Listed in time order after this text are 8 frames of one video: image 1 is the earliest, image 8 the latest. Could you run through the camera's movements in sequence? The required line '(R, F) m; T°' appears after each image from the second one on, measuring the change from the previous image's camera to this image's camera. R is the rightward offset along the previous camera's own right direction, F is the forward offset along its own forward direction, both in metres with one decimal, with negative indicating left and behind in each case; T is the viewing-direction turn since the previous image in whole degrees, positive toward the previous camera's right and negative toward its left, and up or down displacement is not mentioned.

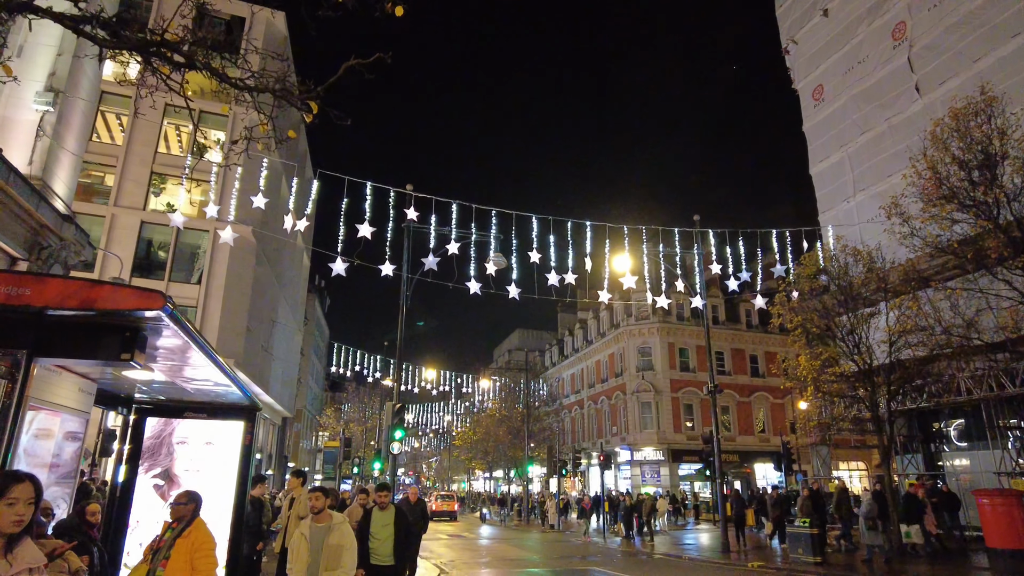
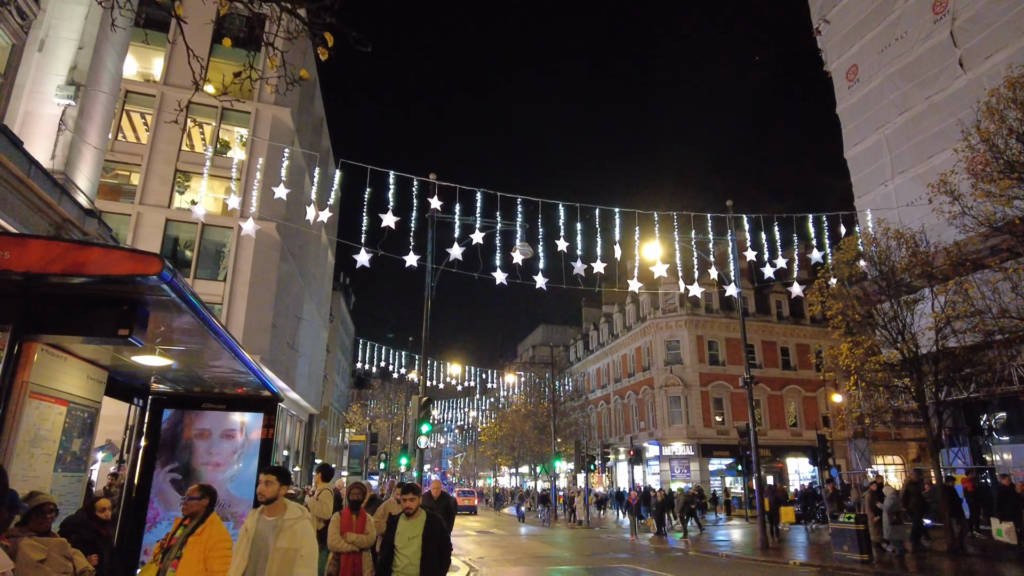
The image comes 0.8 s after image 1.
(-0.1, +0.4) m; -2°
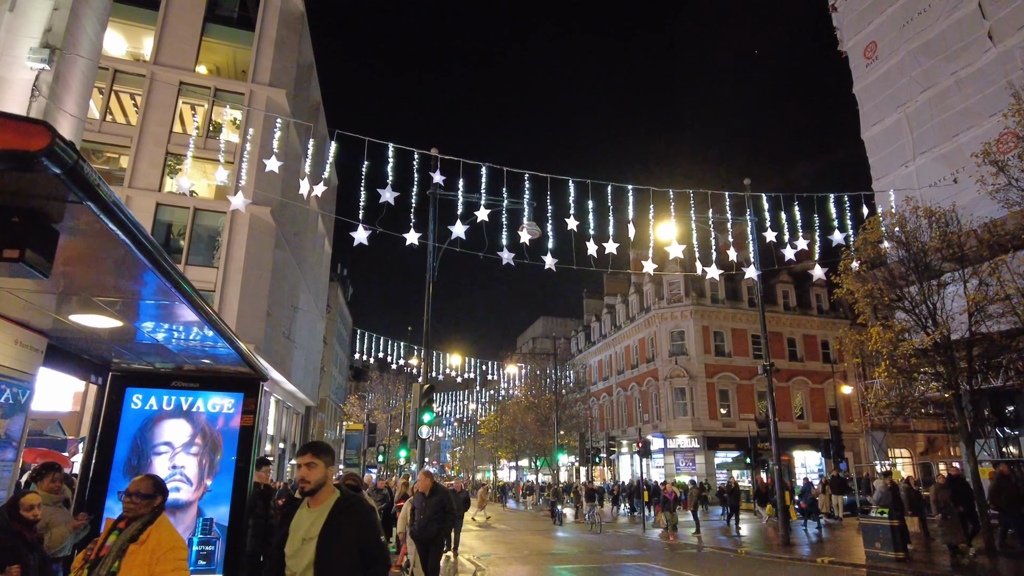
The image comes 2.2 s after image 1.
(-0.2, +1.0) m; 0°
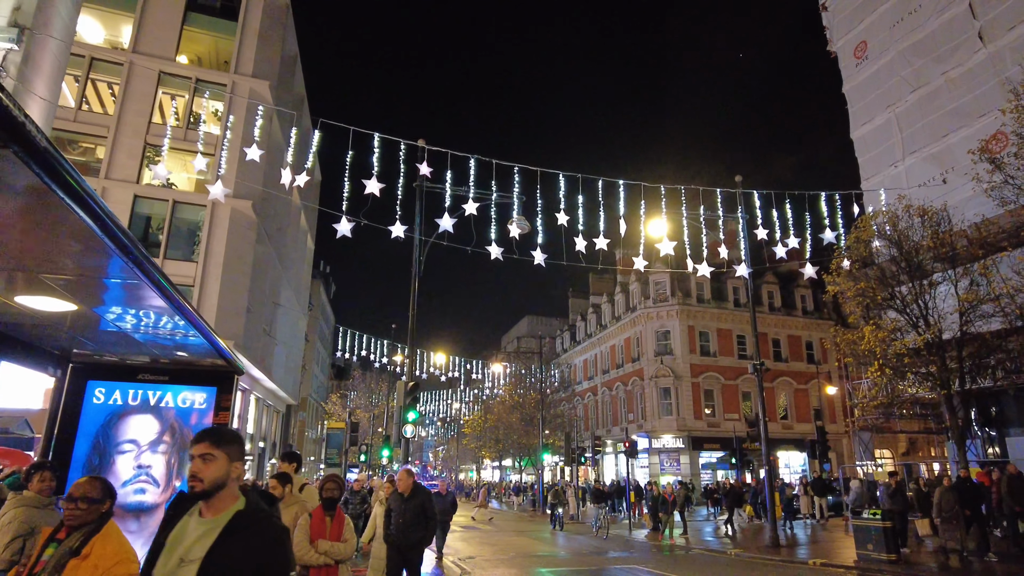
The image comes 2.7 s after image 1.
(-0.1, +0.4) m; +1°
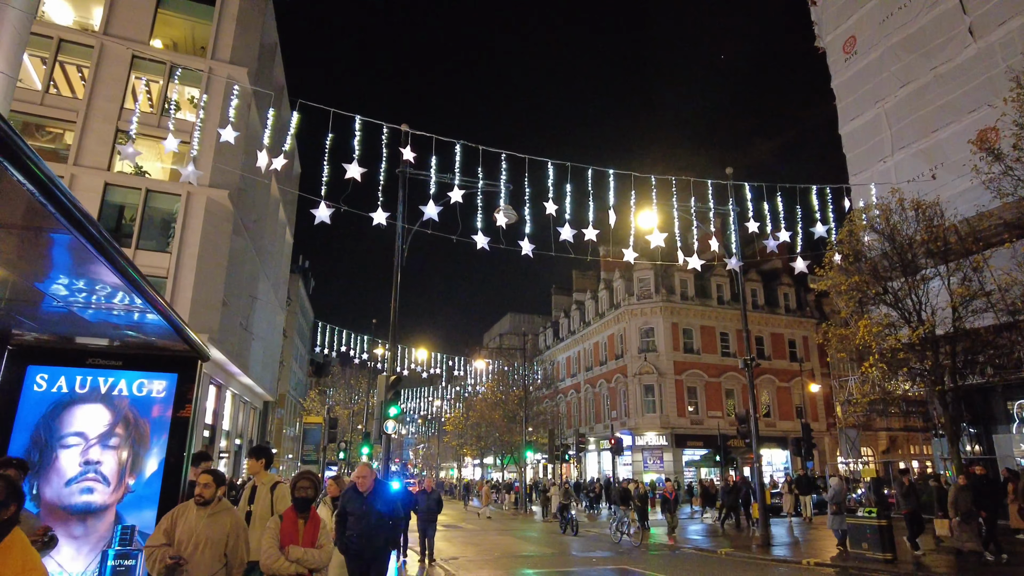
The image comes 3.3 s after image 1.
(-0.1, +0.5) m; +2°
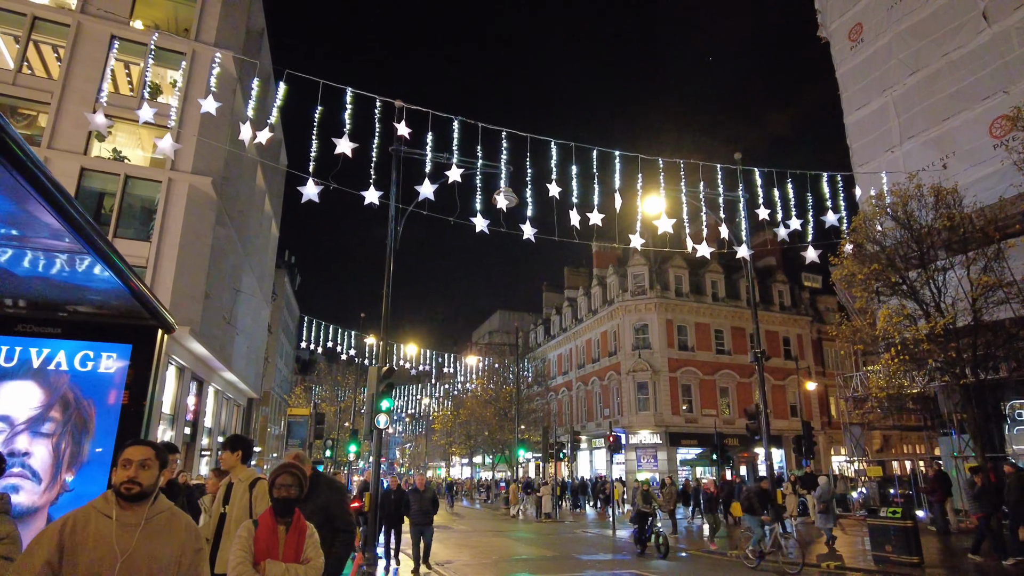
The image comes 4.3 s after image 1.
(-0.3, +0.8) m; +1°
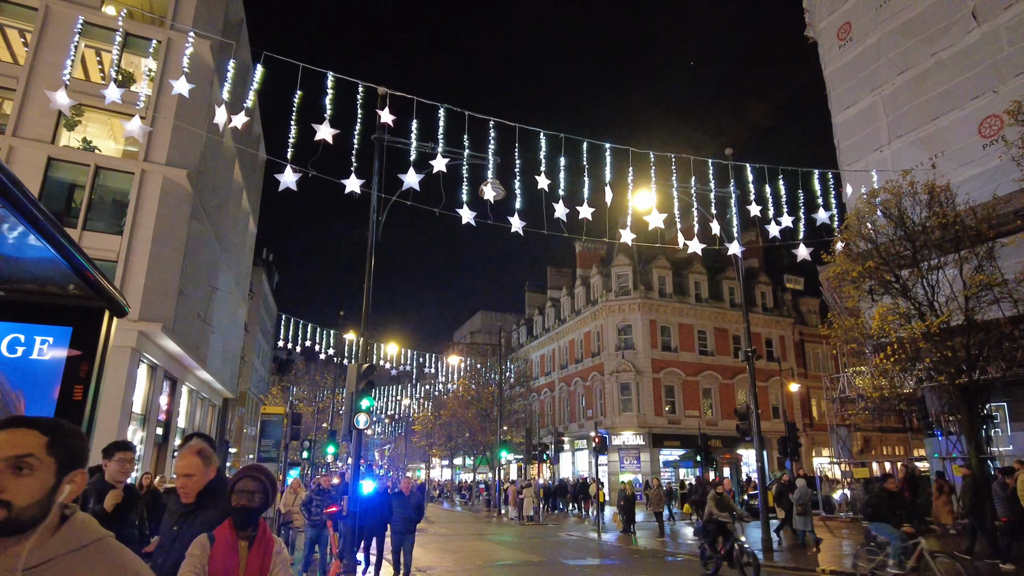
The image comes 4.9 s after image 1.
(-0.1, +0.5) m; +2°
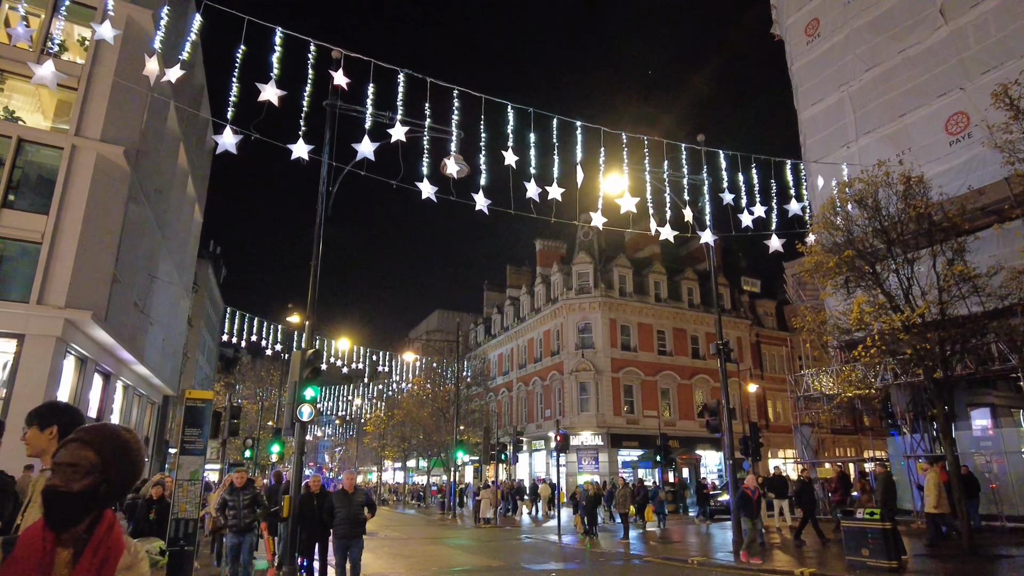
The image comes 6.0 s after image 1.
(-0.1, +0.9) m; +4°
